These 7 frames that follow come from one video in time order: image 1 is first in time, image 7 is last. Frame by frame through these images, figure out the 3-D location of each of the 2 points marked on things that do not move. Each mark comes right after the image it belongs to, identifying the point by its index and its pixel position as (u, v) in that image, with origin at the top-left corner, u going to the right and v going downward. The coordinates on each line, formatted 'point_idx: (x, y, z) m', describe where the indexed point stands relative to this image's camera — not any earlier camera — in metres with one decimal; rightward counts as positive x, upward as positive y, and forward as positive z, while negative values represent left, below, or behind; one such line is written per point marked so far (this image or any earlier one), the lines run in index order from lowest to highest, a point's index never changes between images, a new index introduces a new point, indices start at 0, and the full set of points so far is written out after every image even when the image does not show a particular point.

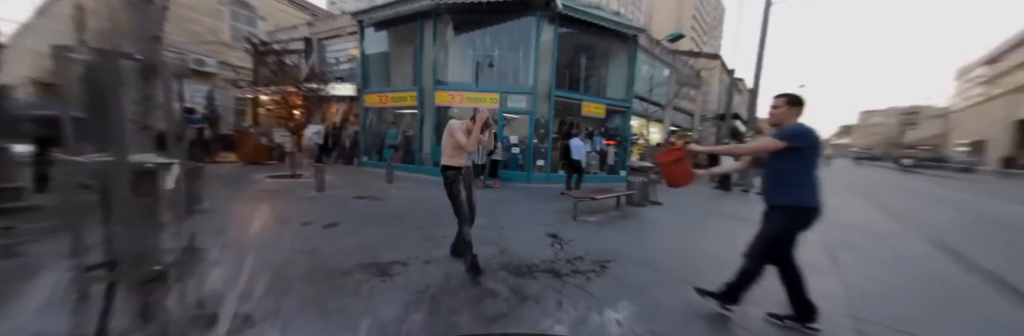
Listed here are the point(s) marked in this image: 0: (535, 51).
0: (+0.9, +4.2, +8.9) m
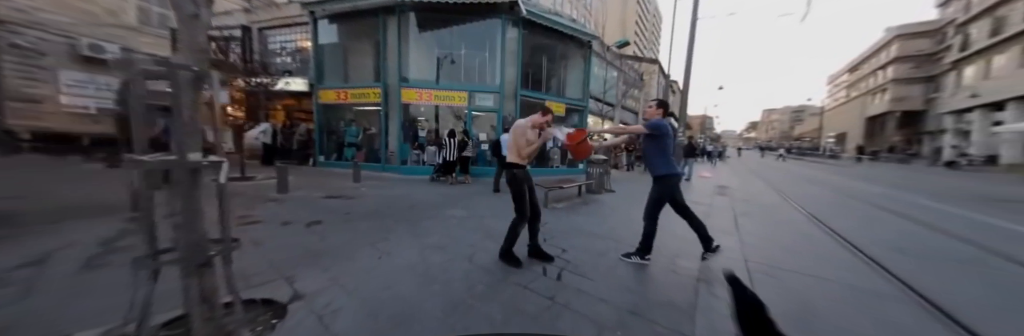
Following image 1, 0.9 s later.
0: (-0.4, +4.4, +9.3) m
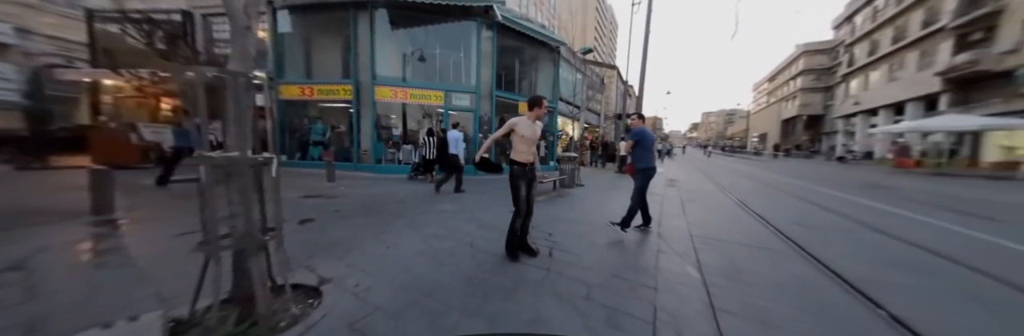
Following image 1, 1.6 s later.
0: (-1.4, +4.5, +9.6) m
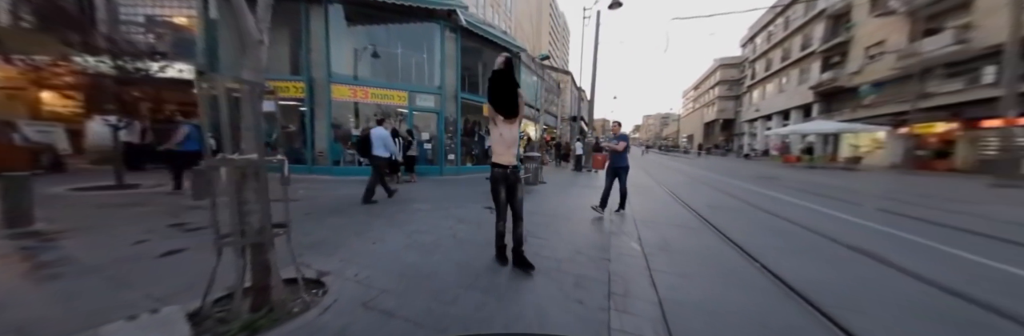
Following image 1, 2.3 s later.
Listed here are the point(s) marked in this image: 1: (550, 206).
0: (-2.9, +4.5, +9.7) m
1: (+0.9, -0.9, +6.1) m
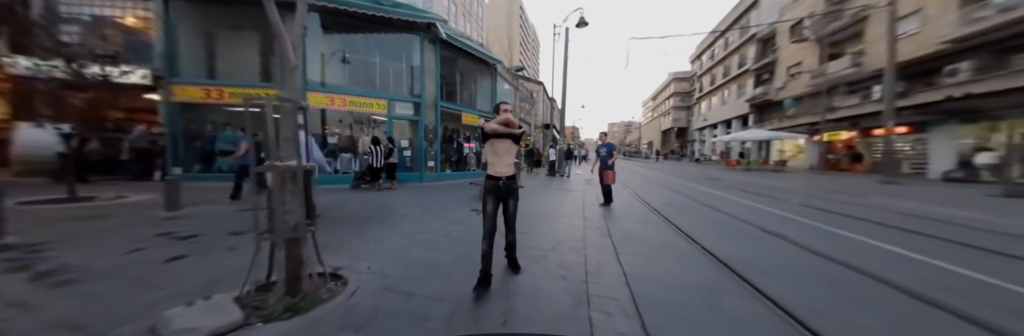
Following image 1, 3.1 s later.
0: (-3.8, +4.2, +10.0) m
1: (+0.4, -1.1, +6.6) m
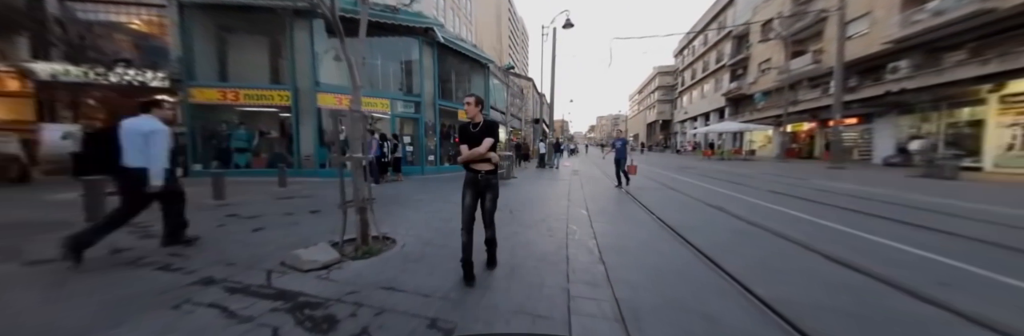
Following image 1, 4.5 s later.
0: (-4.1, +4.4, +10.7) m
1: (+0.3, -0.8, +7.6) m
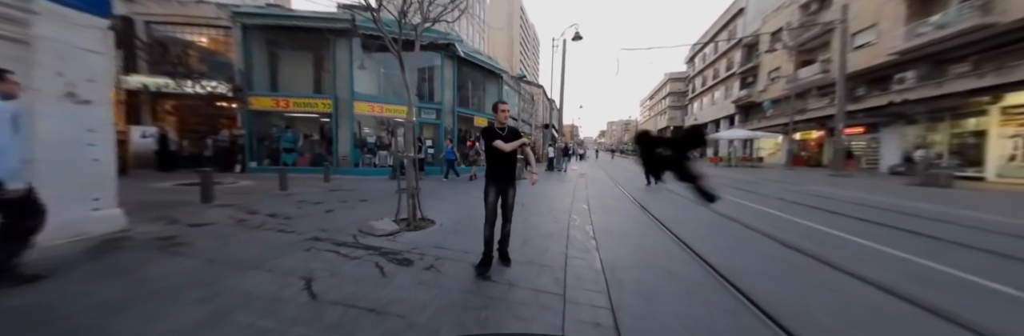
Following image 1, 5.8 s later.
0: (-3.6, +4.4, +11.9) m
1: (+0.7, -0.9, +8.6) m
